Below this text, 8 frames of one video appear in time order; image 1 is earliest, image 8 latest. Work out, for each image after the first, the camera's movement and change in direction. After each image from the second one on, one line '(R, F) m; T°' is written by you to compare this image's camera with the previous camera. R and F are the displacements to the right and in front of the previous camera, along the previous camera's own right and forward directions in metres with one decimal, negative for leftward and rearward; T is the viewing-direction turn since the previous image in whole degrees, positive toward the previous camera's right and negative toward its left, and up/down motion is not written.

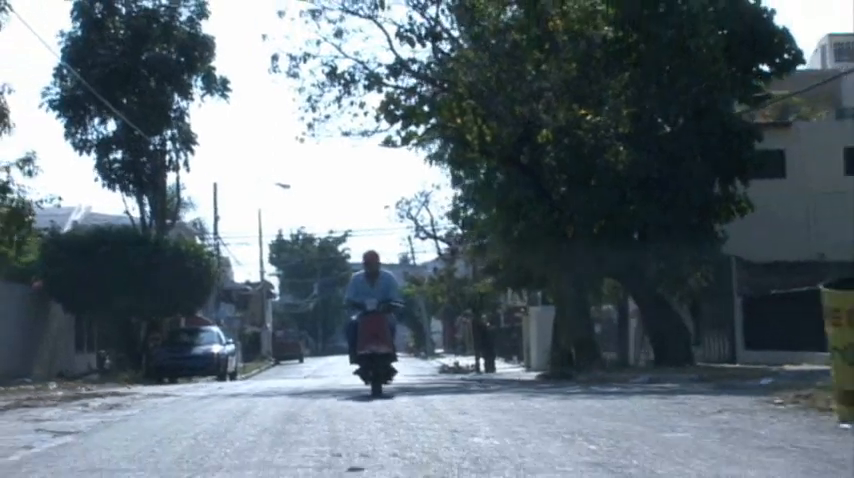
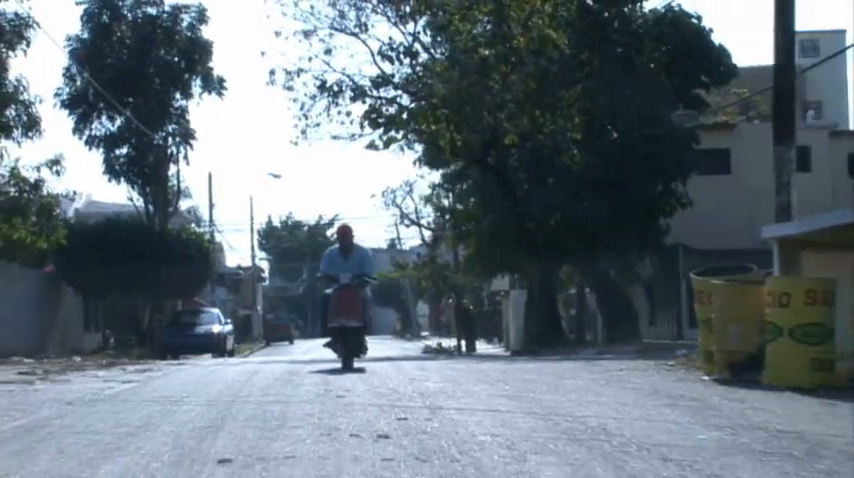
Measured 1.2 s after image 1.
(+0.2, -3.9) m; 0°
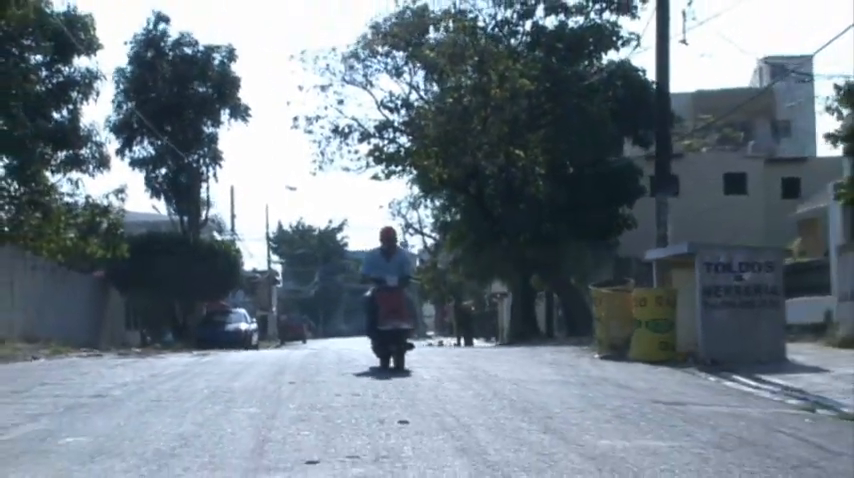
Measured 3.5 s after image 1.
(+0.5, -7.3) m; 0°
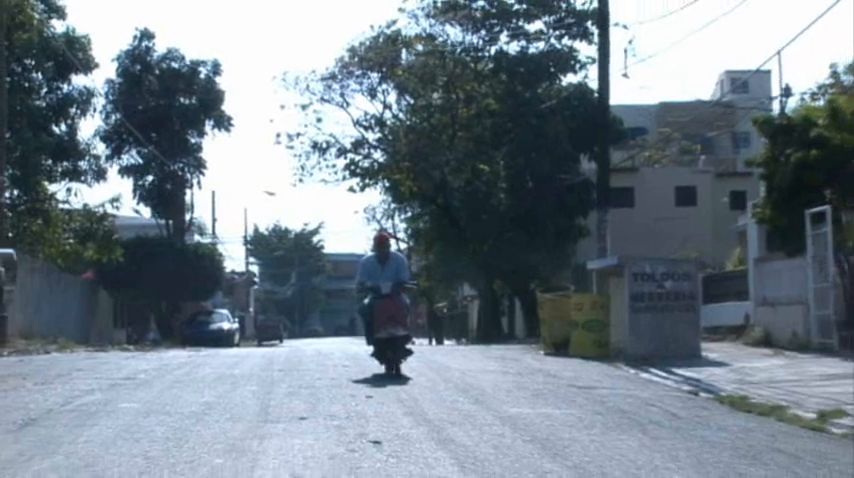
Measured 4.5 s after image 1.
(+0.2, -3.4) m; +1°
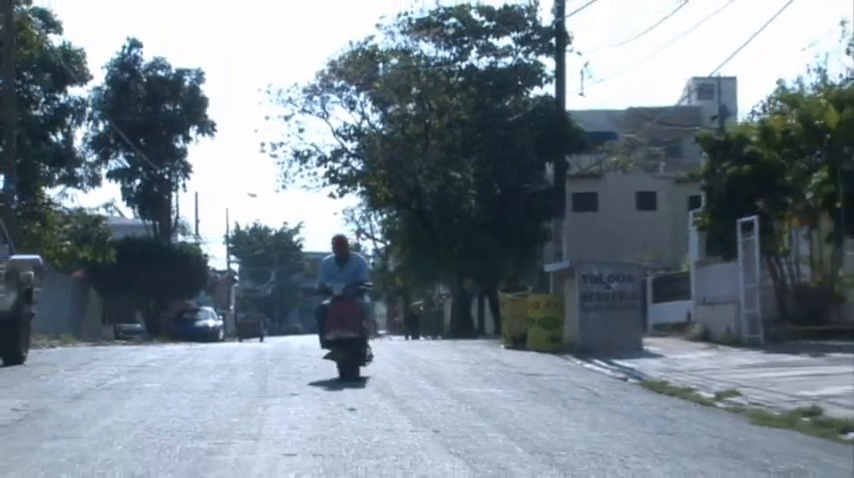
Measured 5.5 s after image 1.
(+0.1, -2.9) m; +1°
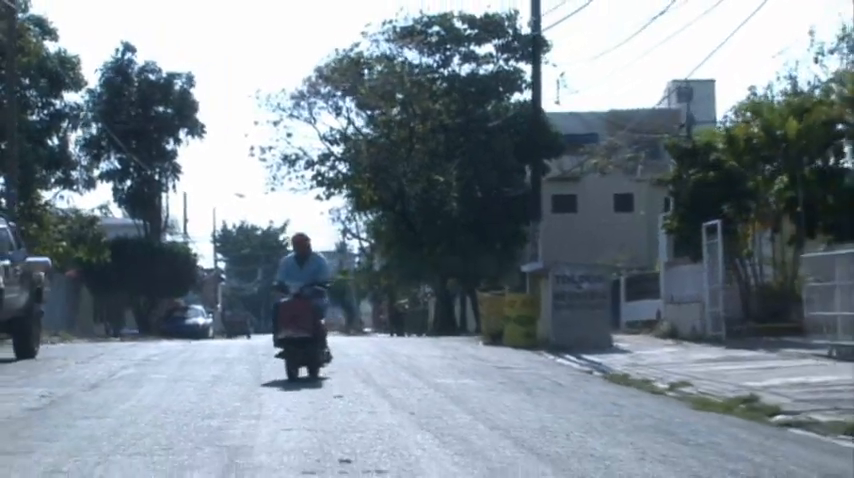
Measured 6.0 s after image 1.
(+0.1, -1.6) m; +1°
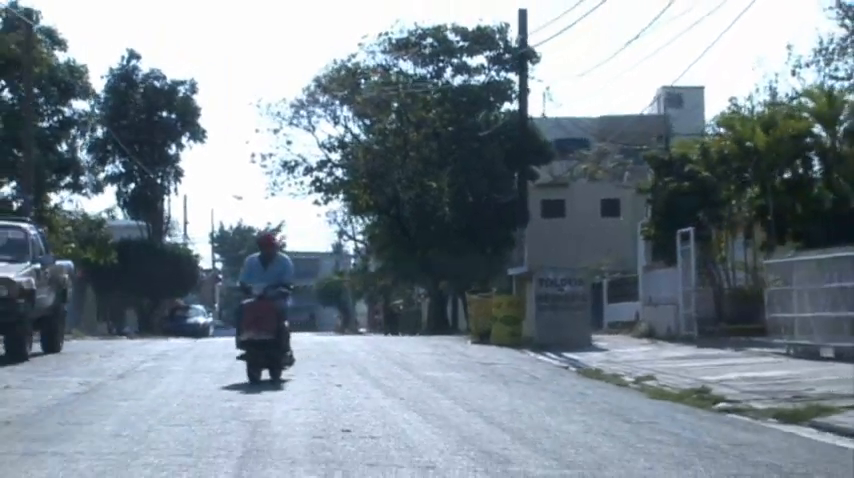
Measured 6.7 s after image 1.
(+0.1, -2.0) m; 0°
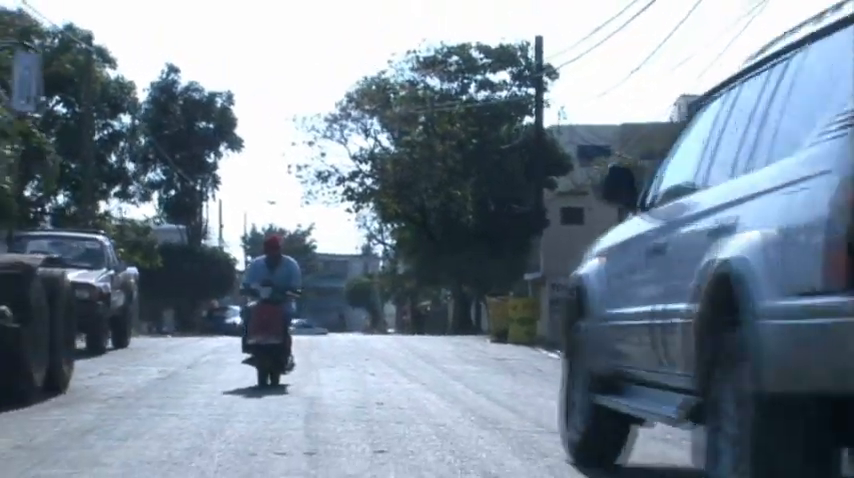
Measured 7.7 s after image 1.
(+0.1, -3.2) m; -1°
